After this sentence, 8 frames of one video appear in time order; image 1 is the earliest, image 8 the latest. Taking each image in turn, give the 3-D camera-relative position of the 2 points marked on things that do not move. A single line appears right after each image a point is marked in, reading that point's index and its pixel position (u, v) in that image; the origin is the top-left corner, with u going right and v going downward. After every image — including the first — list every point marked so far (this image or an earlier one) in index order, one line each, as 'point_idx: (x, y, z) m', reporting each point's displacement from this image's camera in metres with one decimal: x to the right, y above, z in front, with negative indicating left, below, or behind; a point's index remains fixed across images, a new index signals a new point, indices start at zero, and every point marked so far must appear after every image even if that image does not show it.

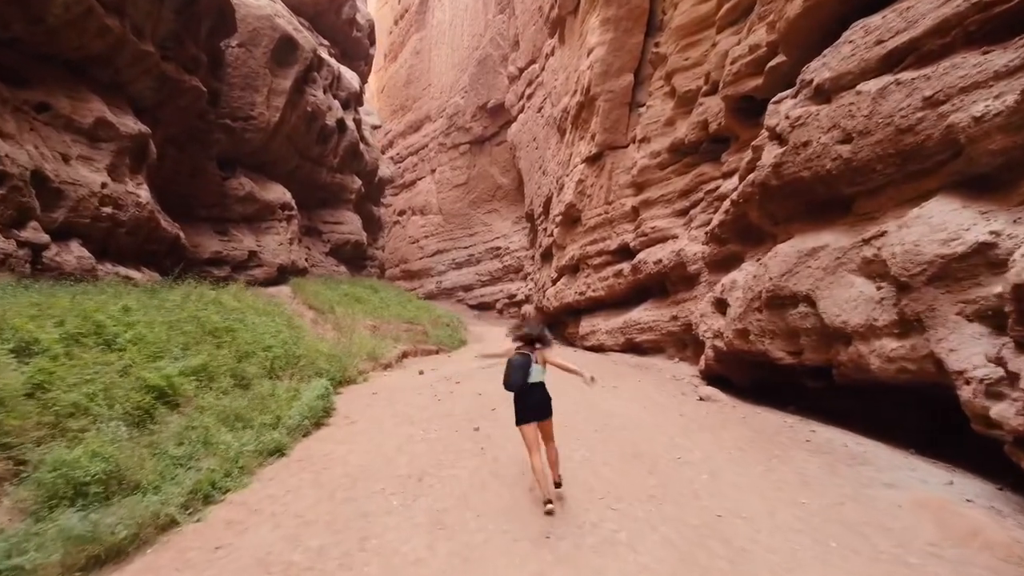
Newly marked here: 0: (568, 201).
0: (+1.3, +2.1, +18.5) m
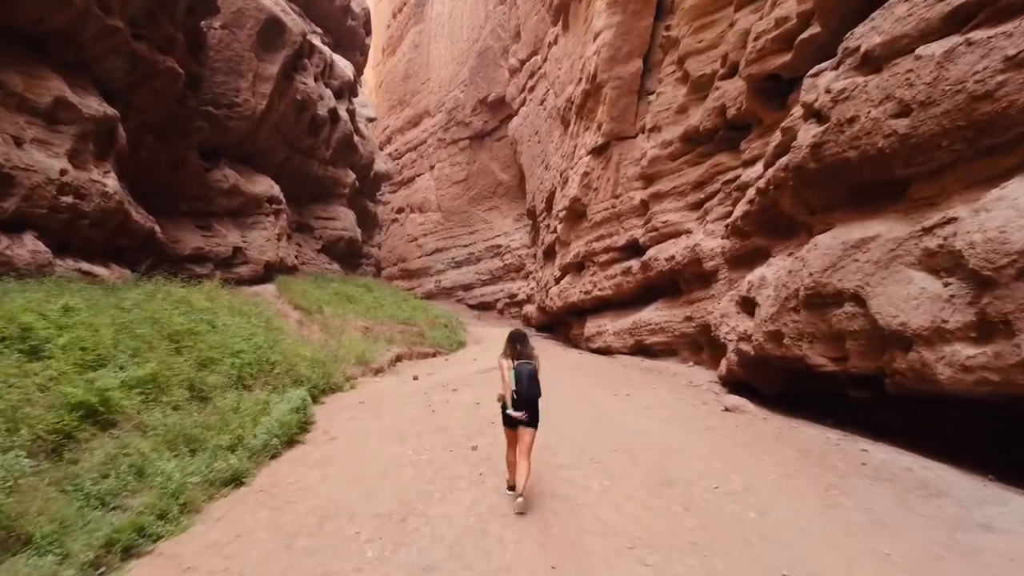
0: (+1.4, +2.1, +17.5) m
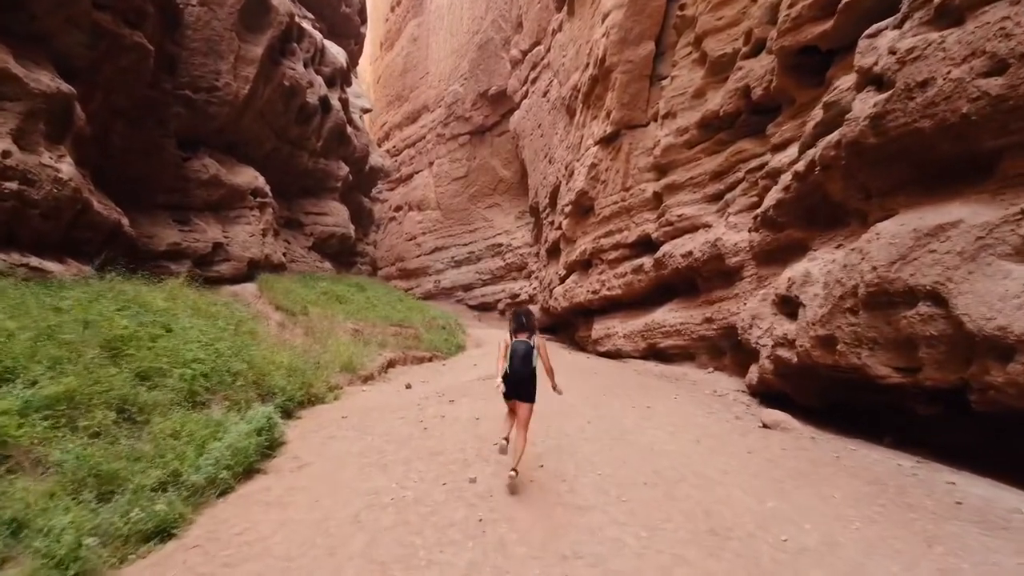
0: (+1.4, +2.1, +16.4) m
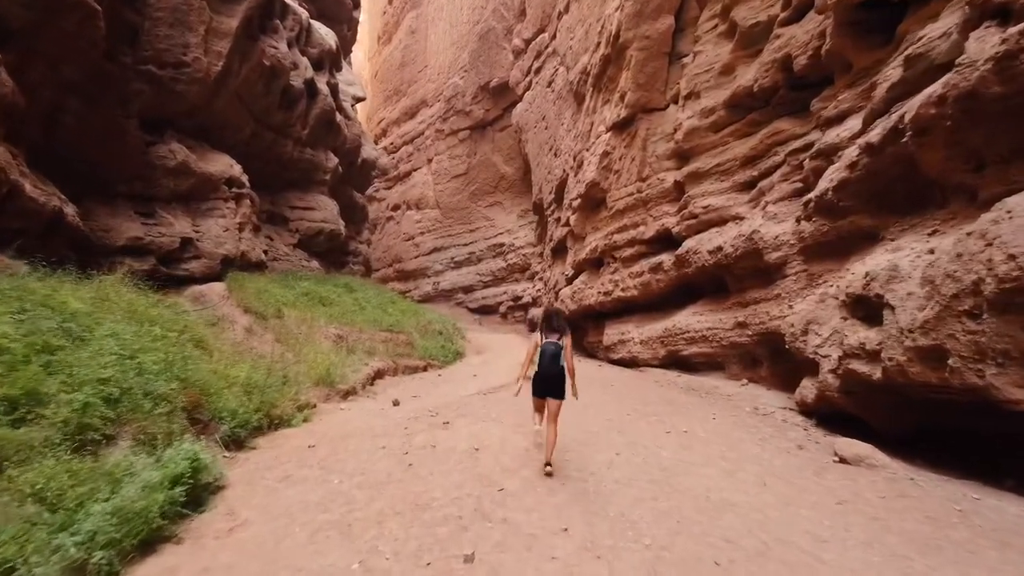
0: (+1.5, +2.1, +15.0) m
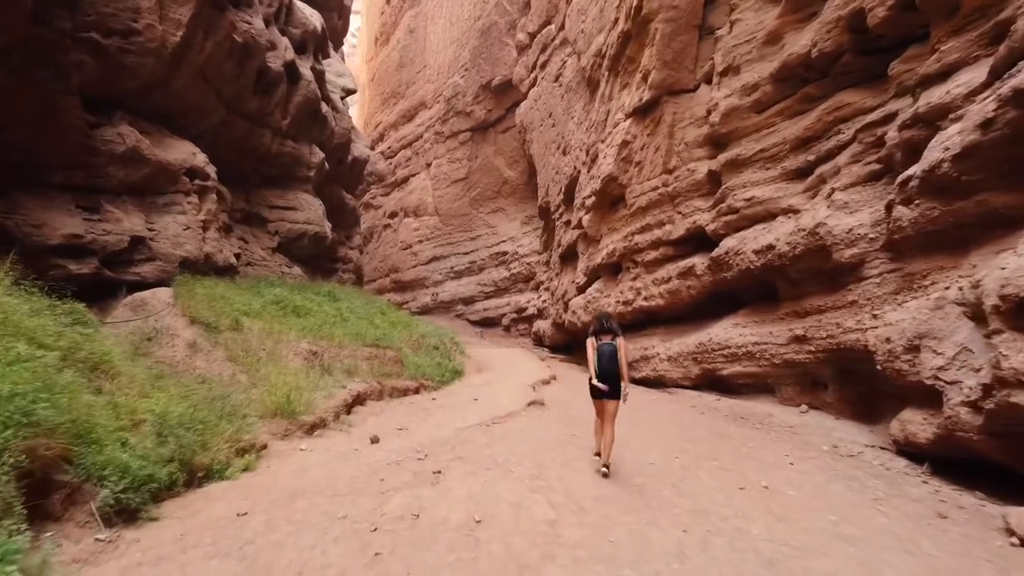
0: (+1.6, +1.9, +13.3) m
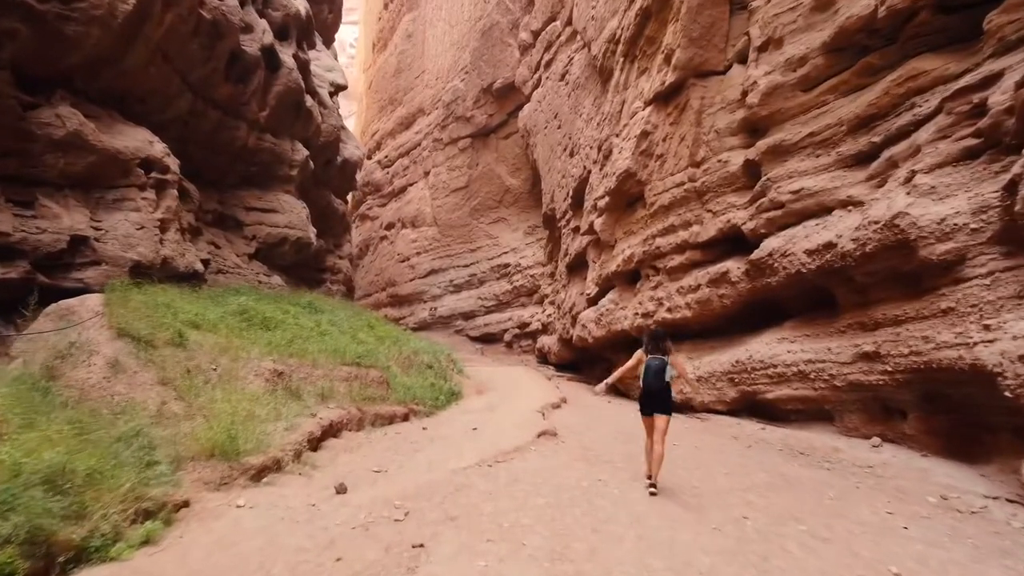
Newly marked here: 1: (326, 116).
0: (+1.6, +1.8, +11.8) m
1: (-3.7, +3.4, +15.3) m
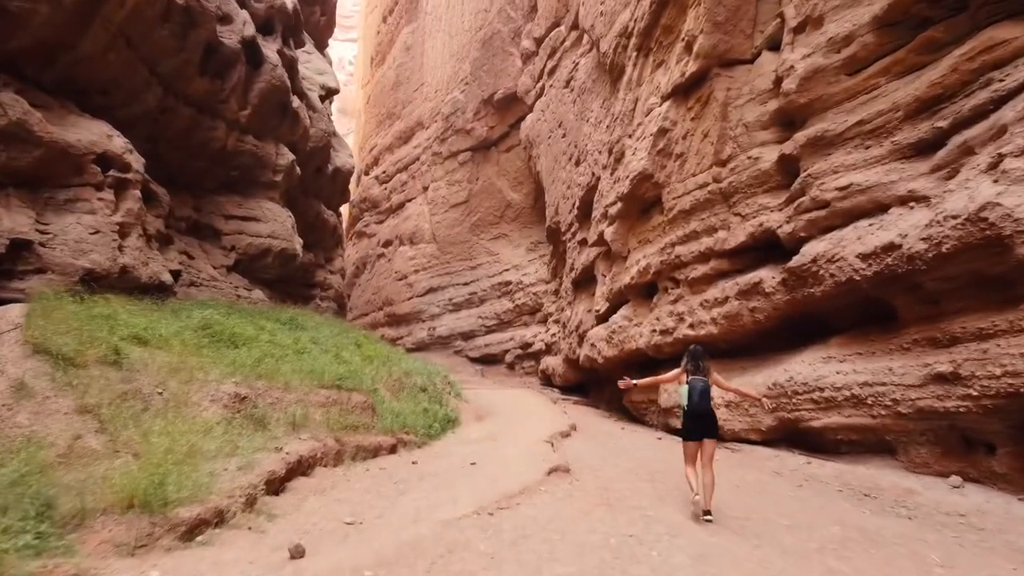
0: (+1.7, +1.6, +10.7) m
1: (-3.6, +3.1, +14.3) m
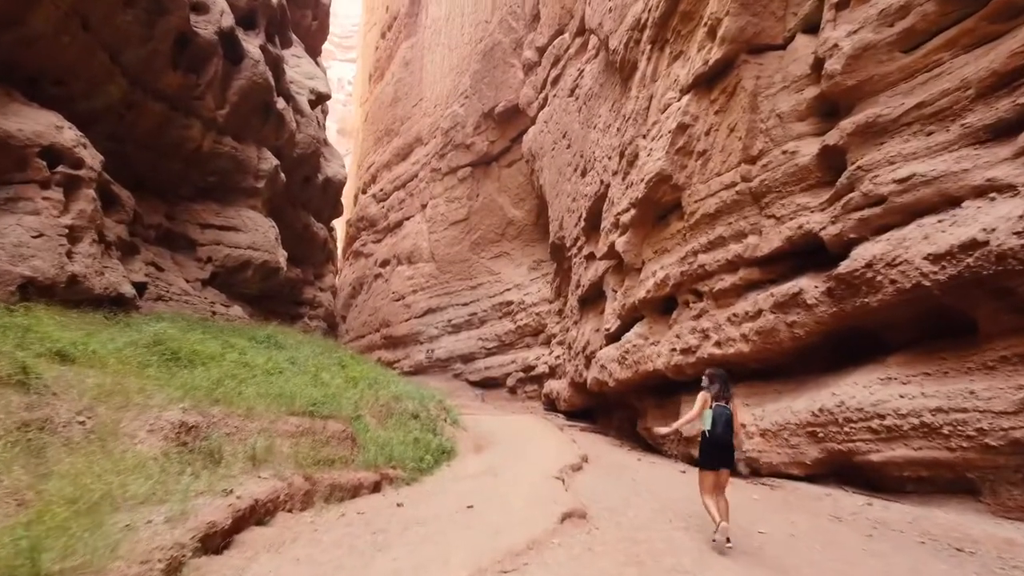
0: (+1.7, +1.4, +9.7) m
1: (-3.6, +2.8, +13.4) m
